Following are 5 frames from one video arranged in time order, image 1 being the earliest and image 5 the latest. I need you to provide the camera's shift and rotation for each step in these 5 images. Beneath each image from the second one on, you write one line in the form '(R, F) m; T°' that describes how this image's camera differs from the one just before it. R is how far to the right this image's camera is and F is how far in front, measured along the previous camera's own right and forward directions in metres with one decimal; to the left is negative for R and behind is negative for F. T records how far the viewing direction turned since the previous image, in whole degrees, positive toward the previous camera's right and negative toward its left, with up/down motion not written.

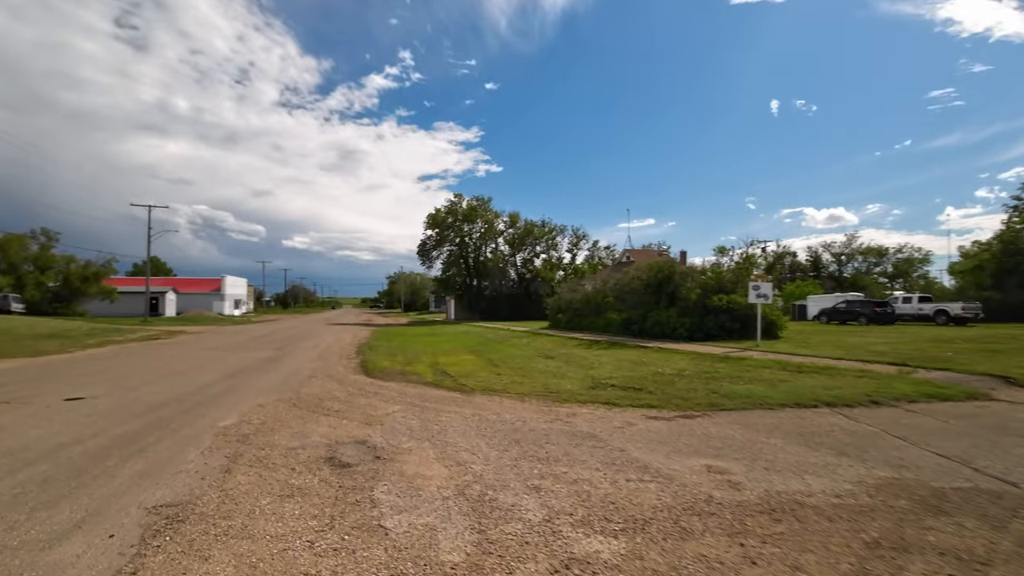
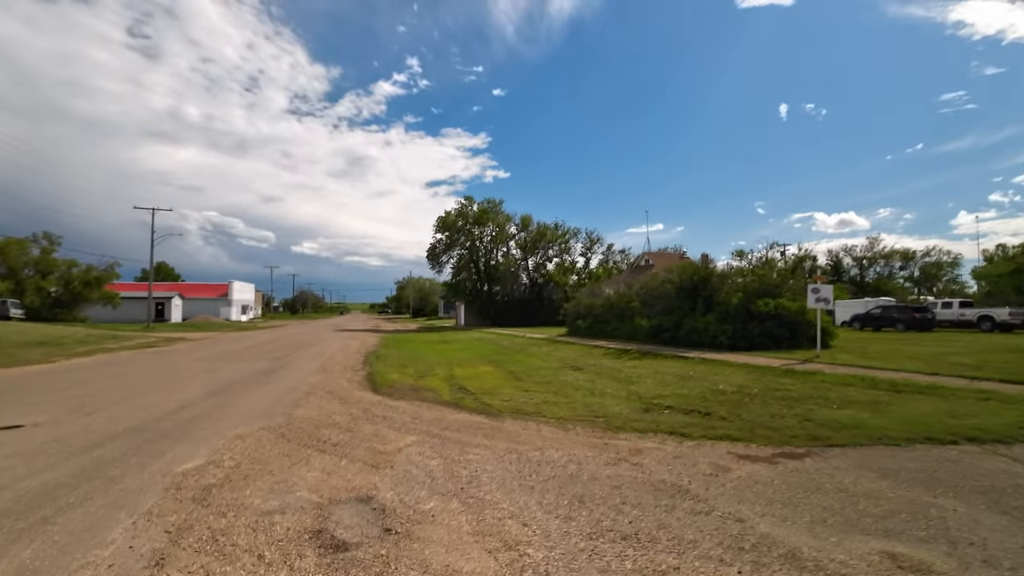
(-0.5, +1.9) m; -1°
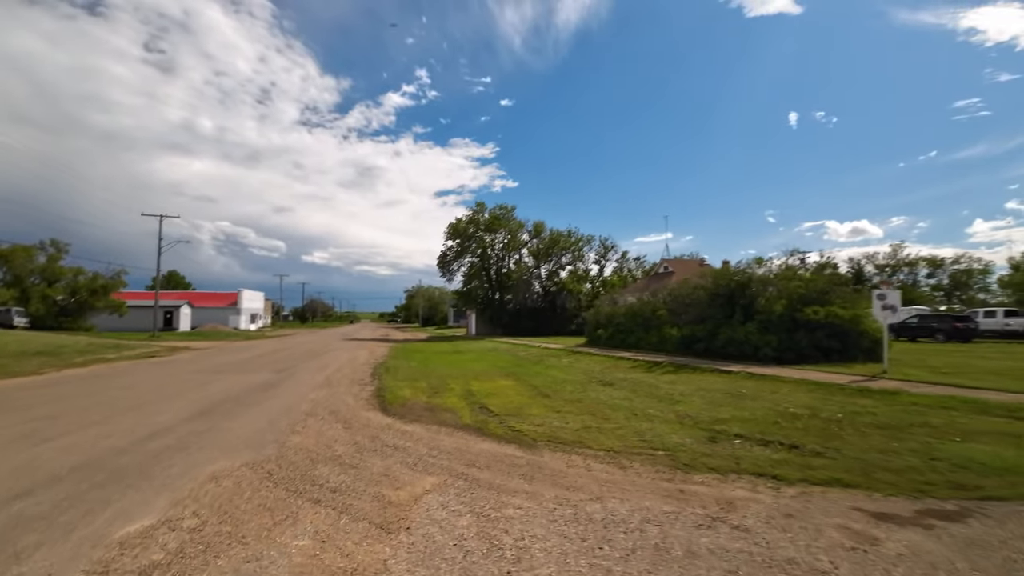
(-0.4, +1.6) m; -1°
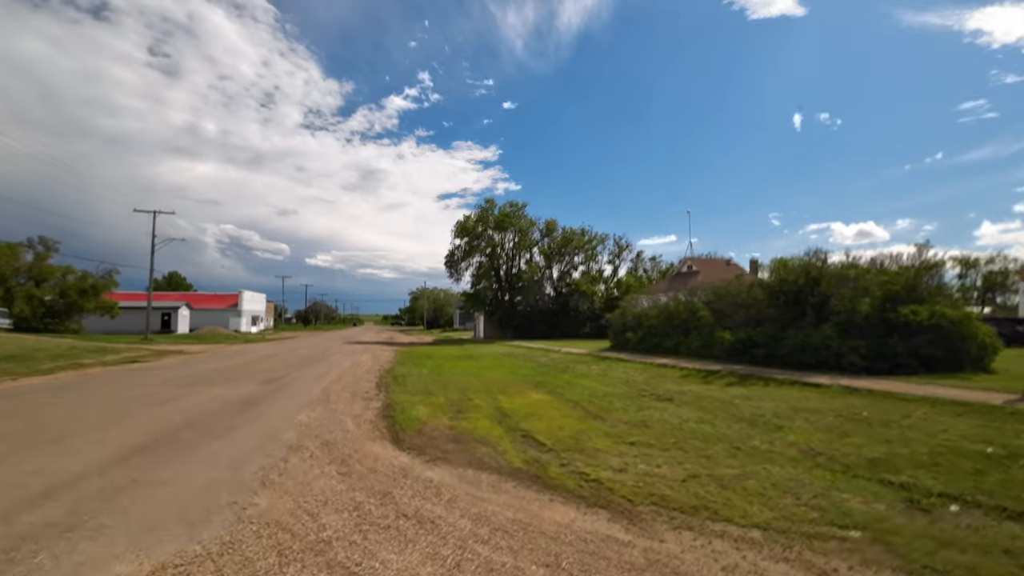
(-0.9, +2.8) m; 0°
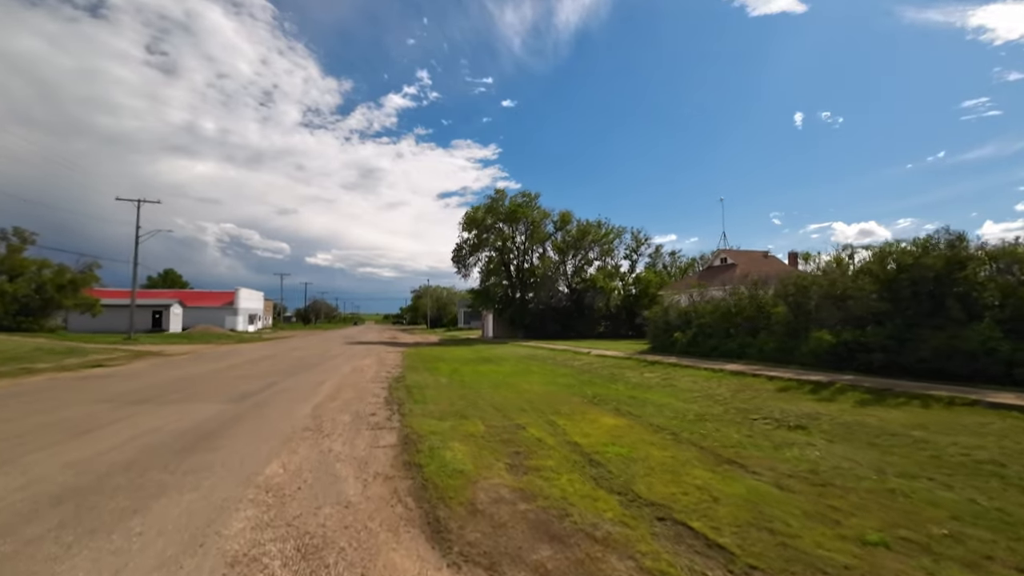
(-1.2, +3.7) m; 0°
